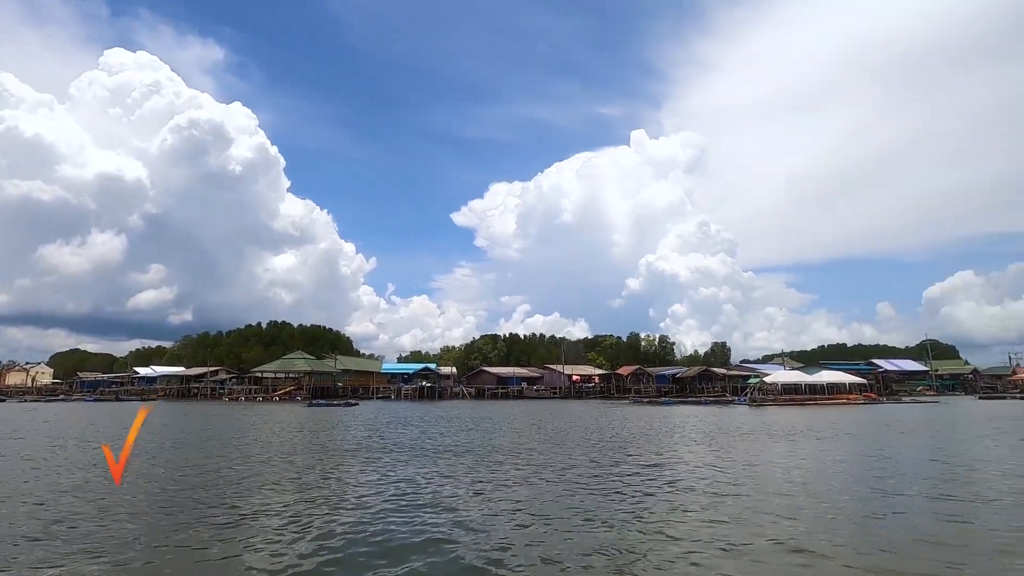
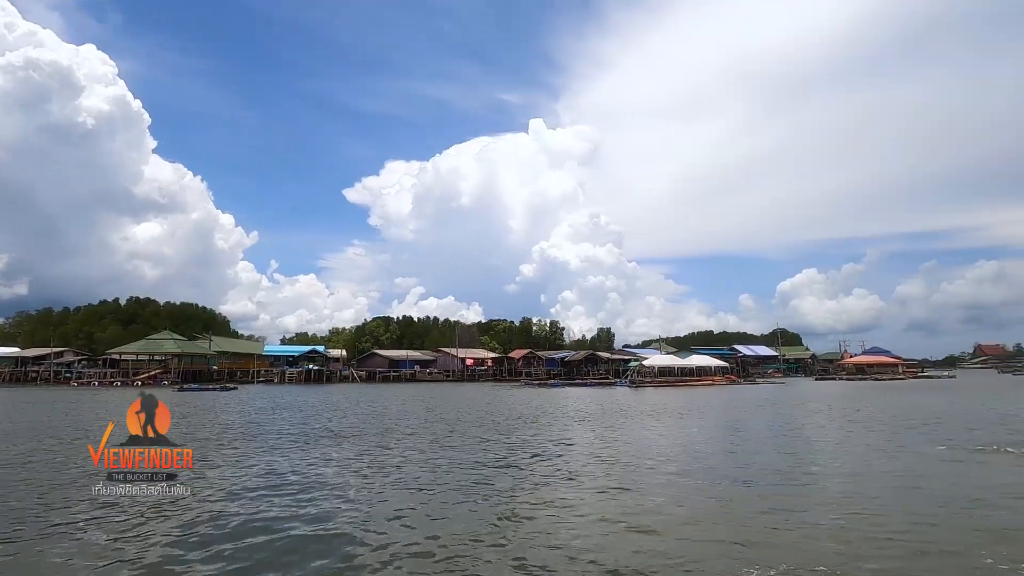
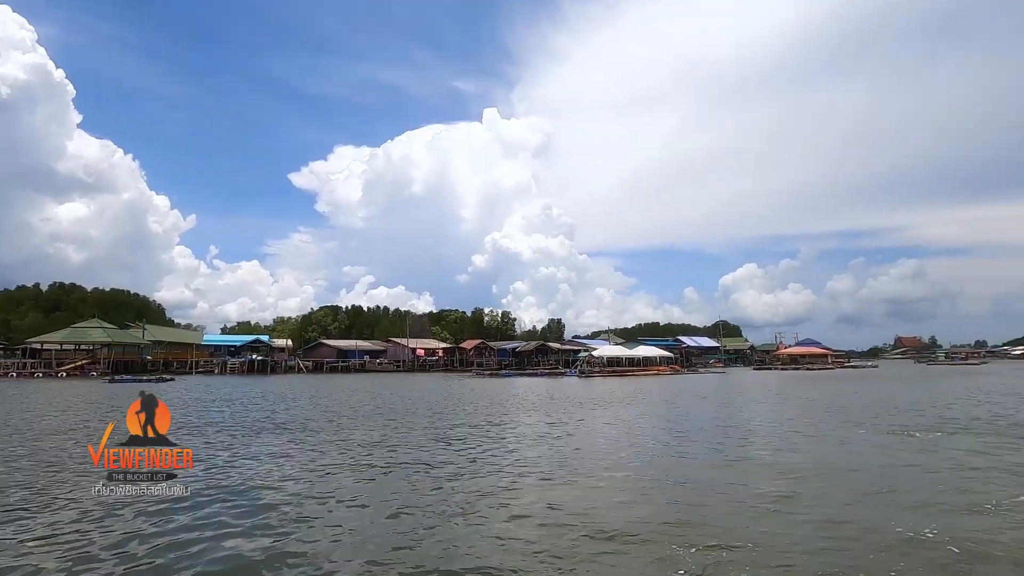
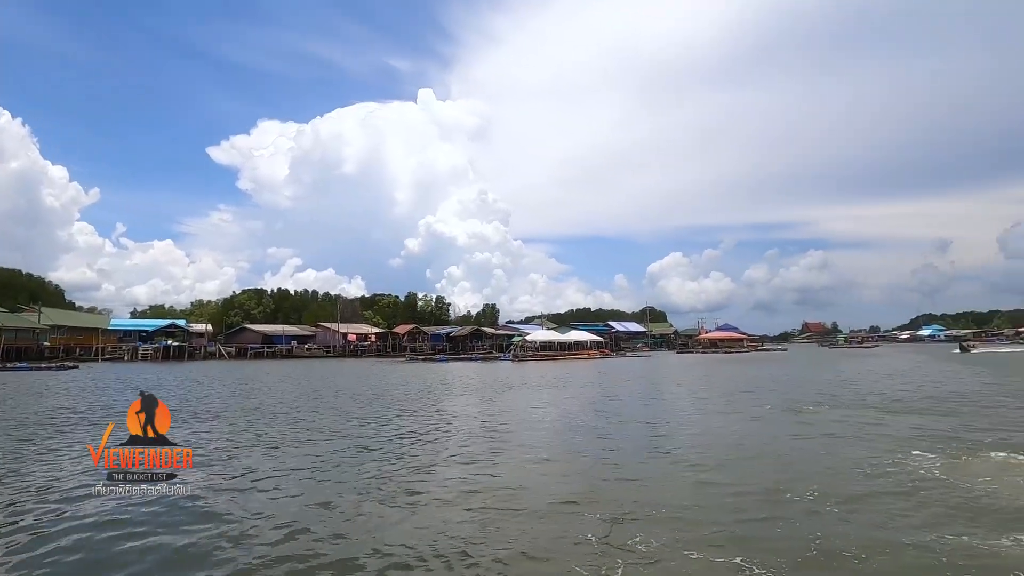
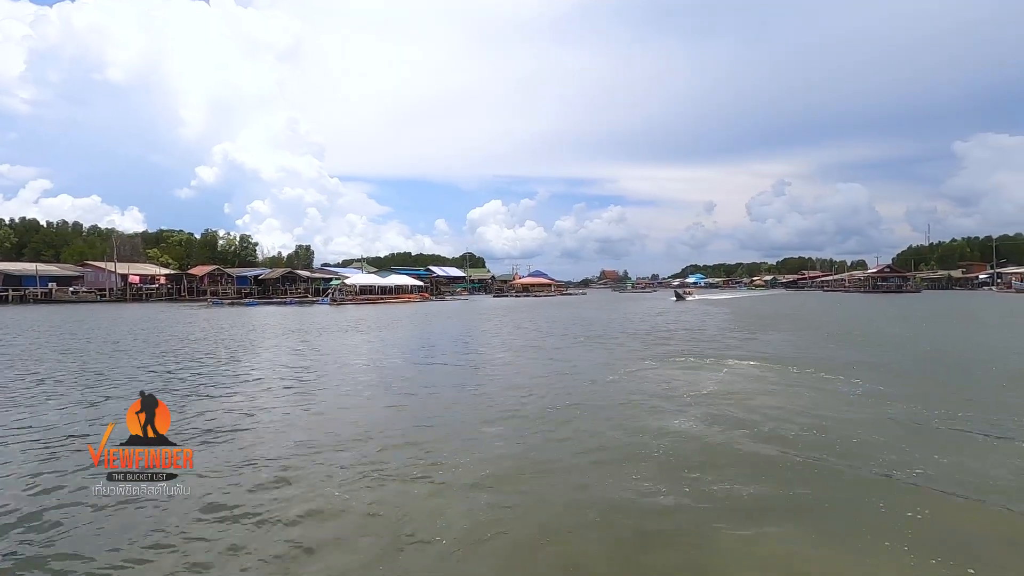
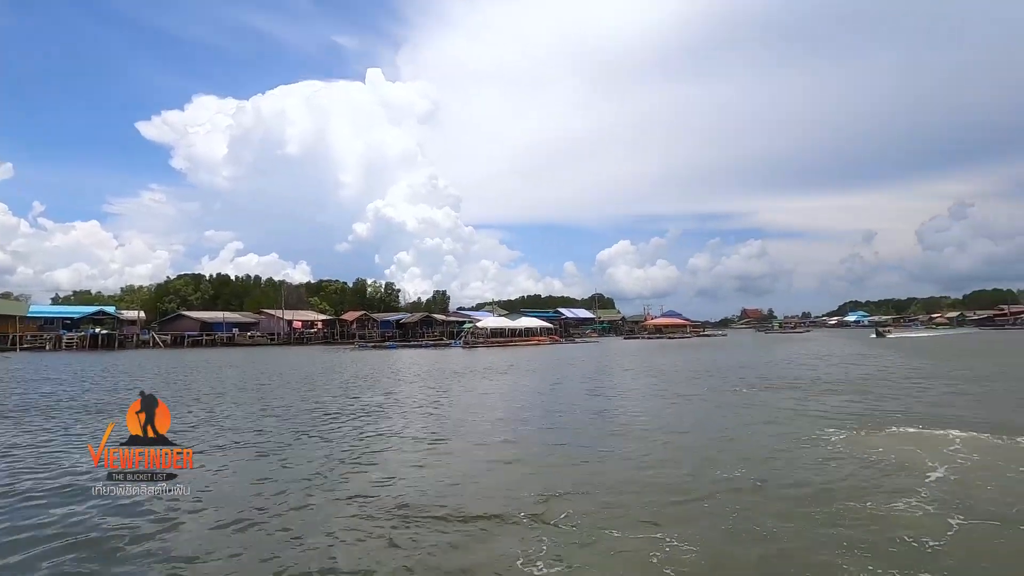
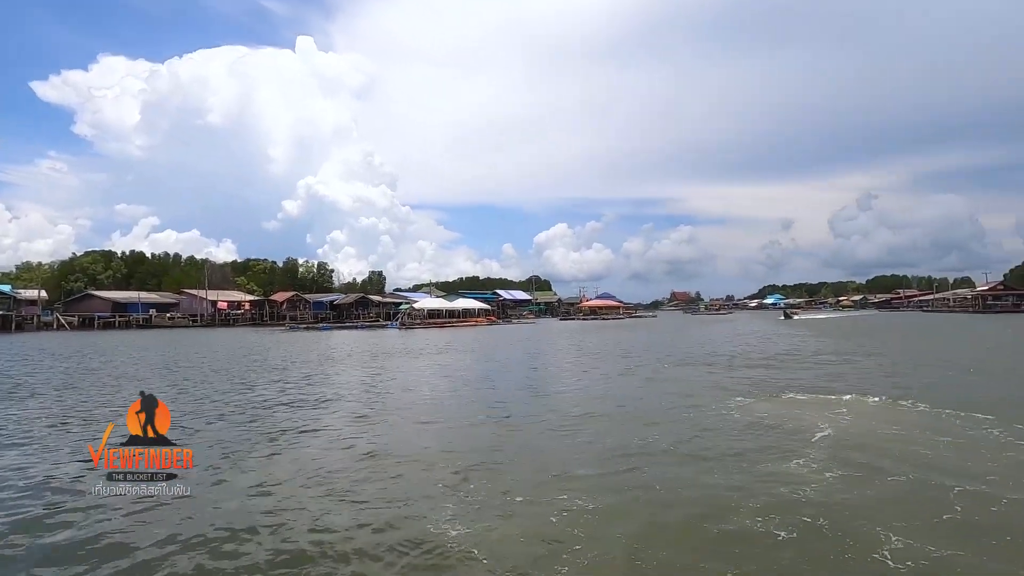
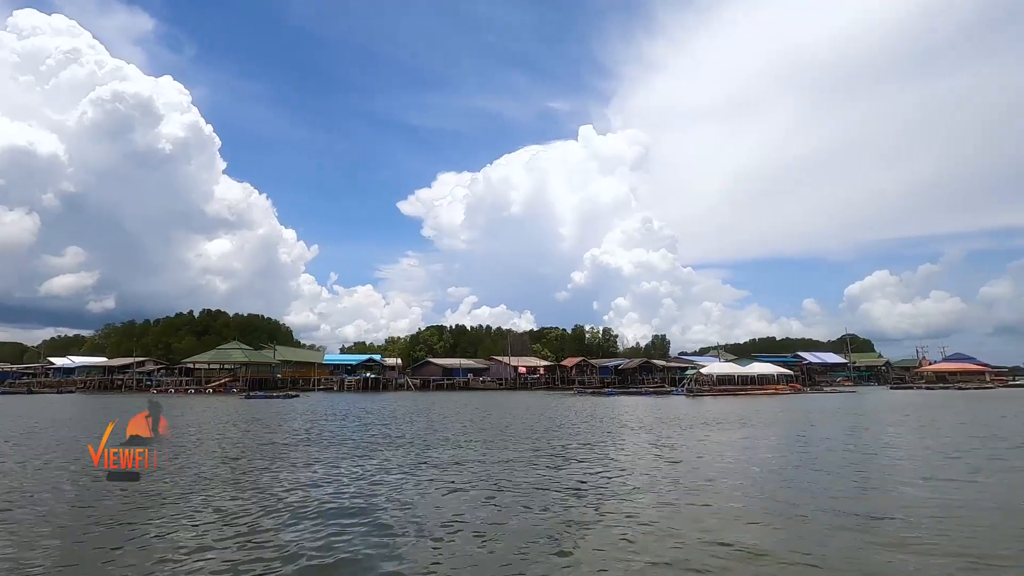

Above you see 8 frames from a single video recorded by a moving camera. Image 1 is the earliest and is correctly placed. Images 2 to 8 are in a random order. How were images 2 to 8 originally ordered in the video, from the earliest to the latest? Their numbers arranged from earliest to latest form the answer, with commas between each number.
8, 2, 3, 4, 6, 7, 5
